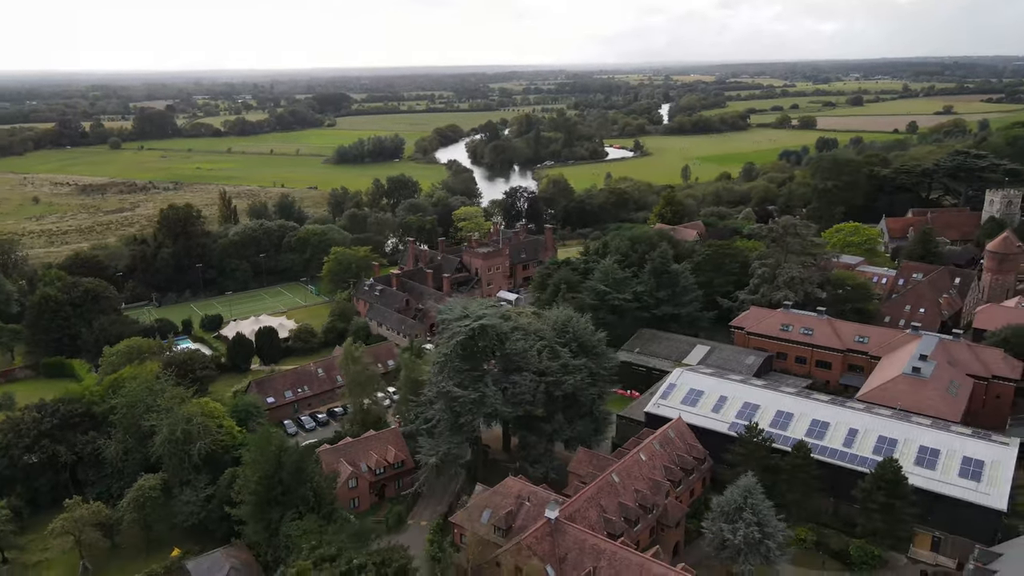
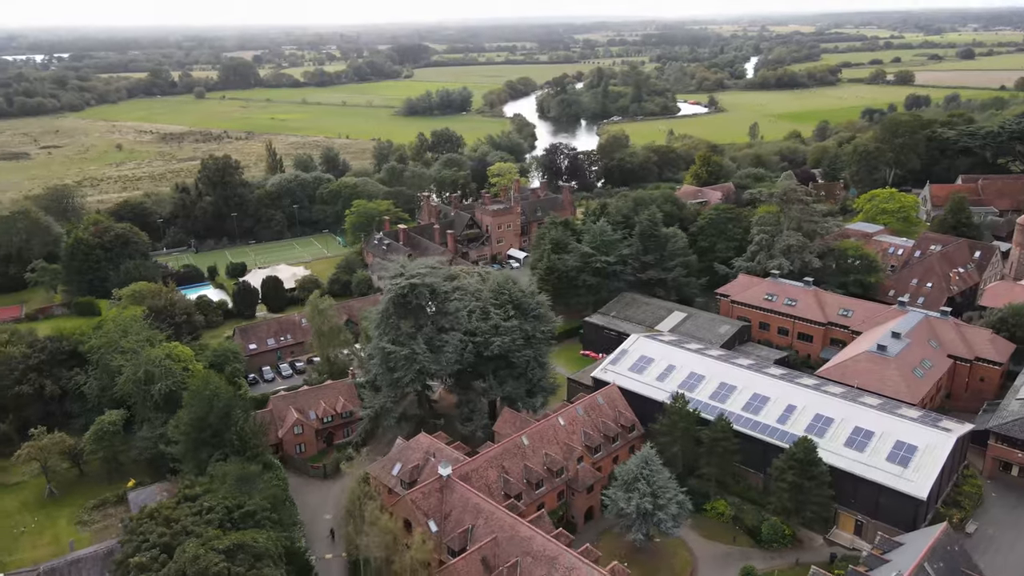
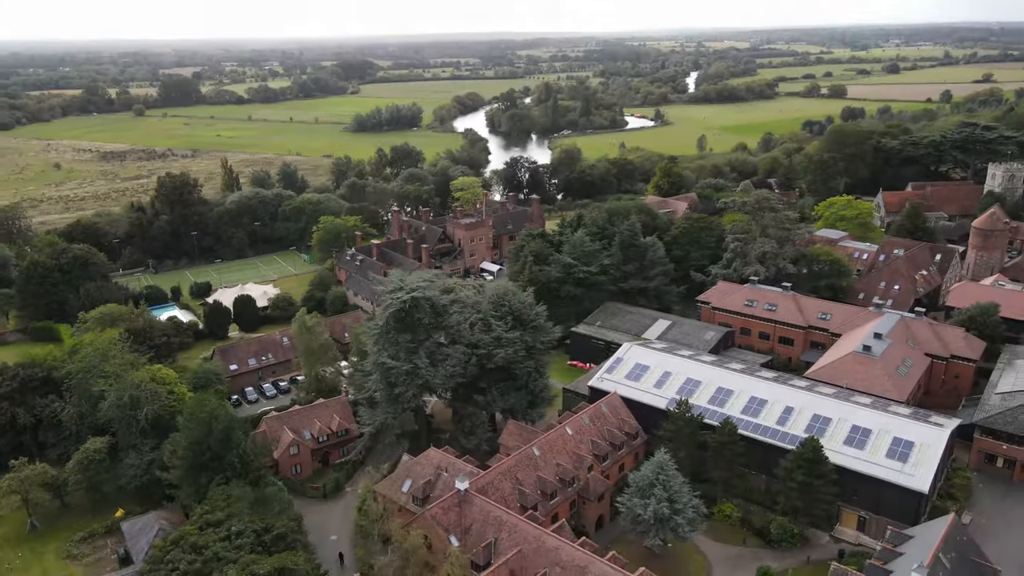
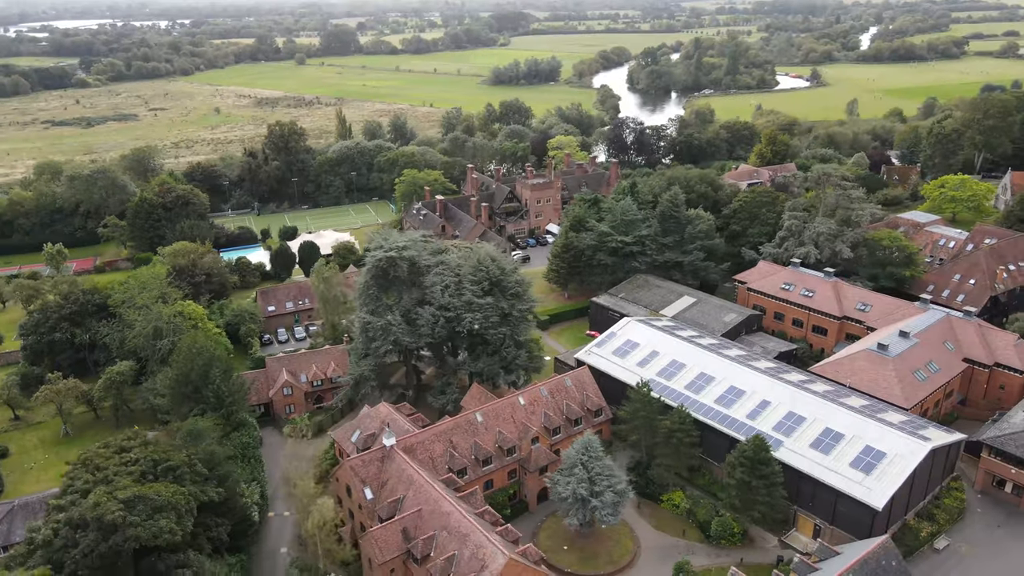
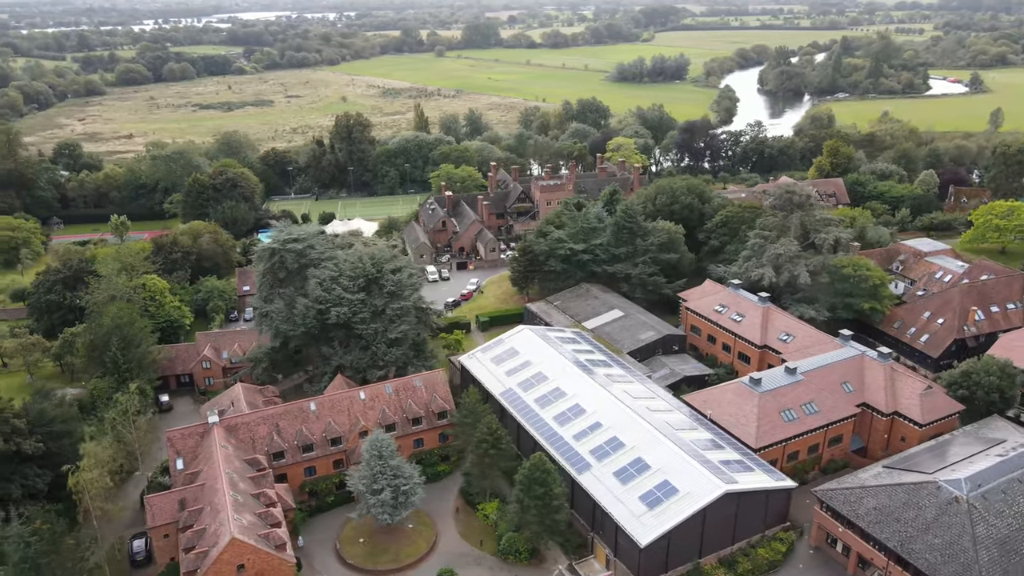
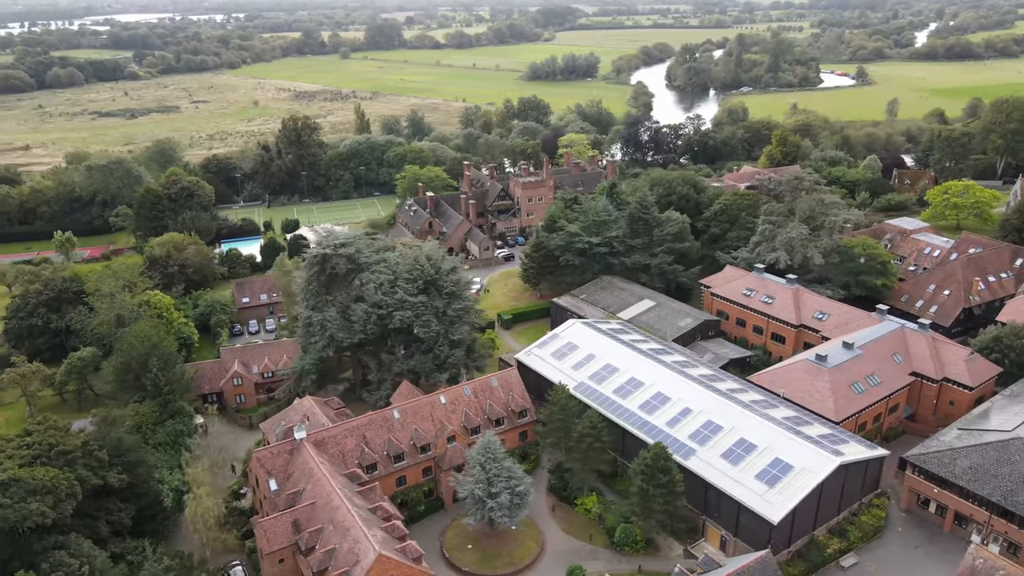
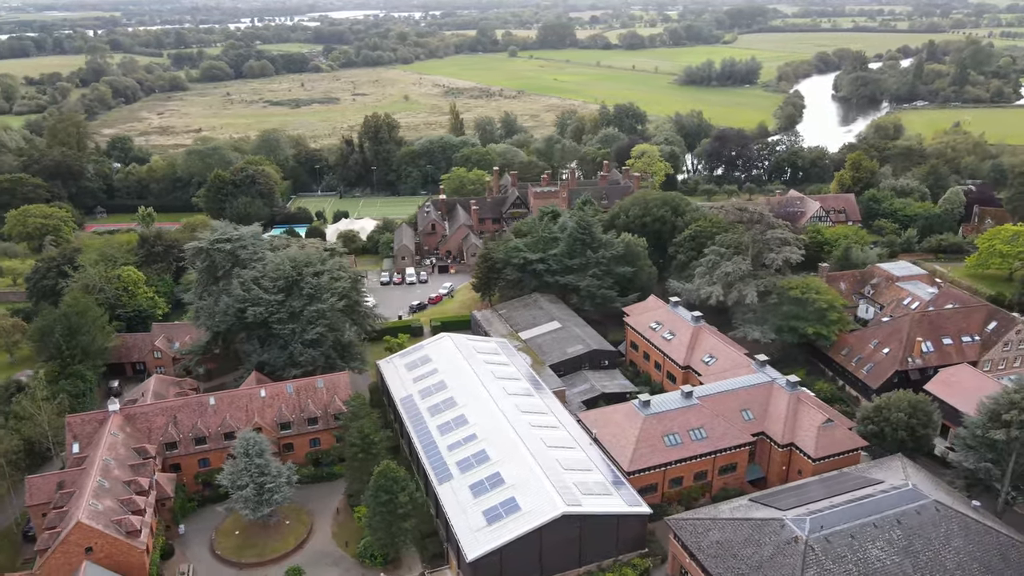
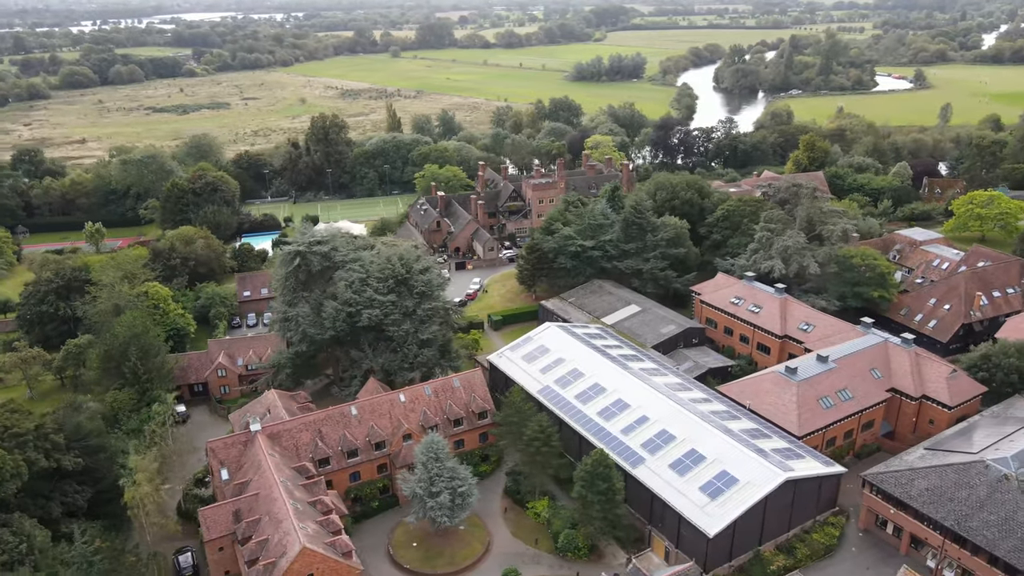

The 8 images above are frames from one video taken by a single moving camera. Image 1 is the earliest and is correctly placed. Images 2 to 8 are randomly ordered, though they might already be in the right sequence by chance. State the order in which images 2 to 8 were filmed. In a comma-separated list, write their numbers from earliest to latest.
3, 2, 4, 6, 8, 5, 7
